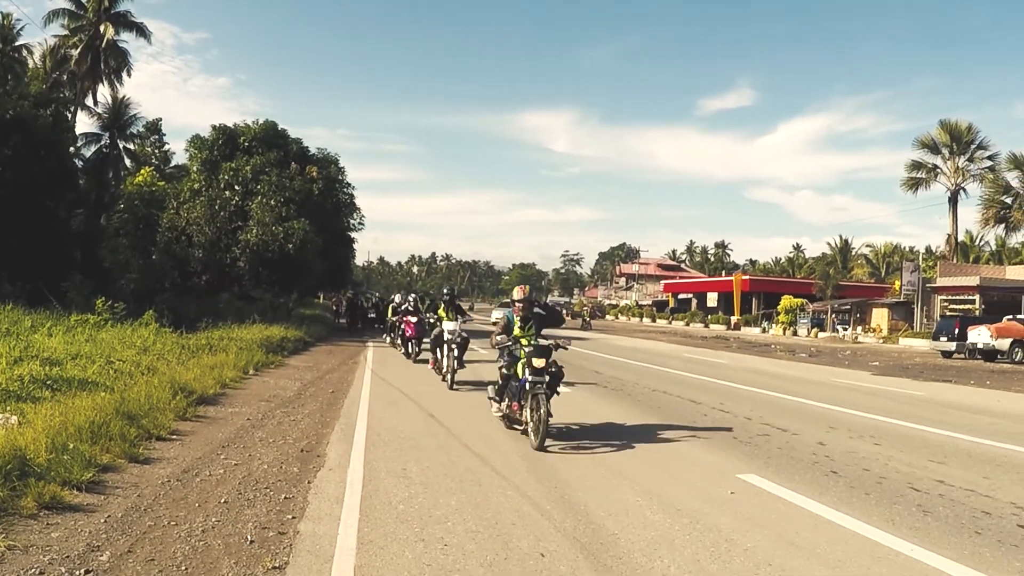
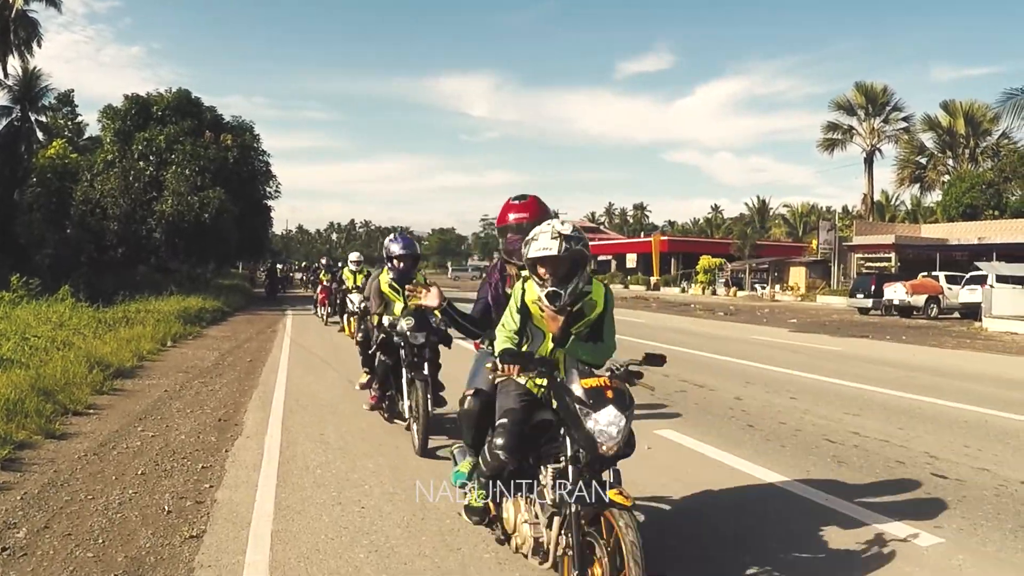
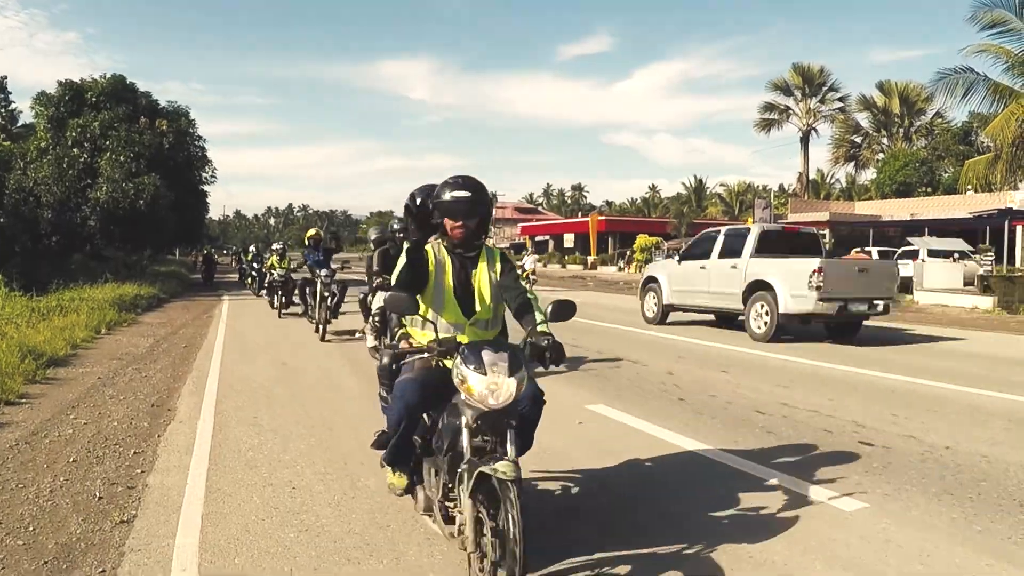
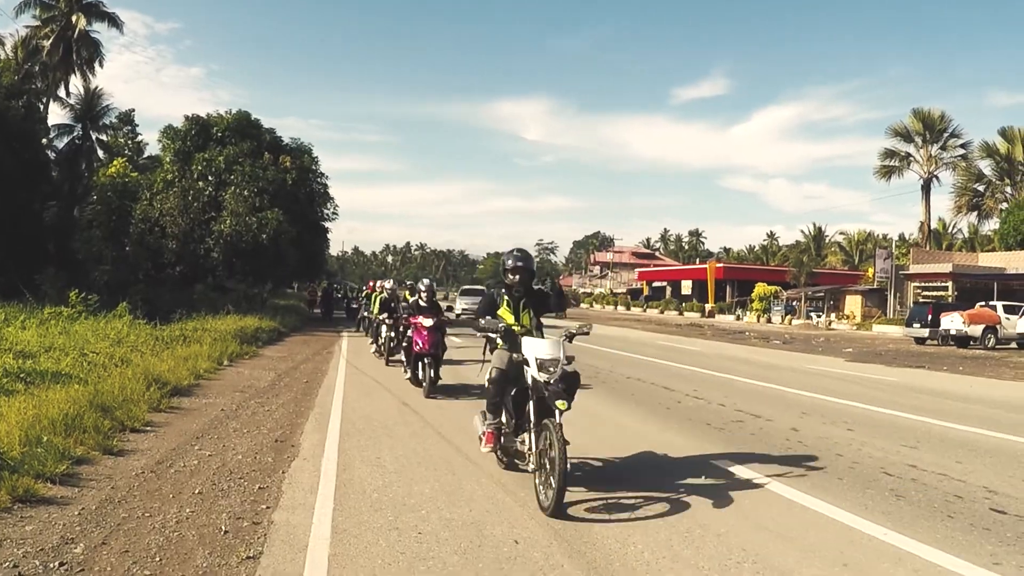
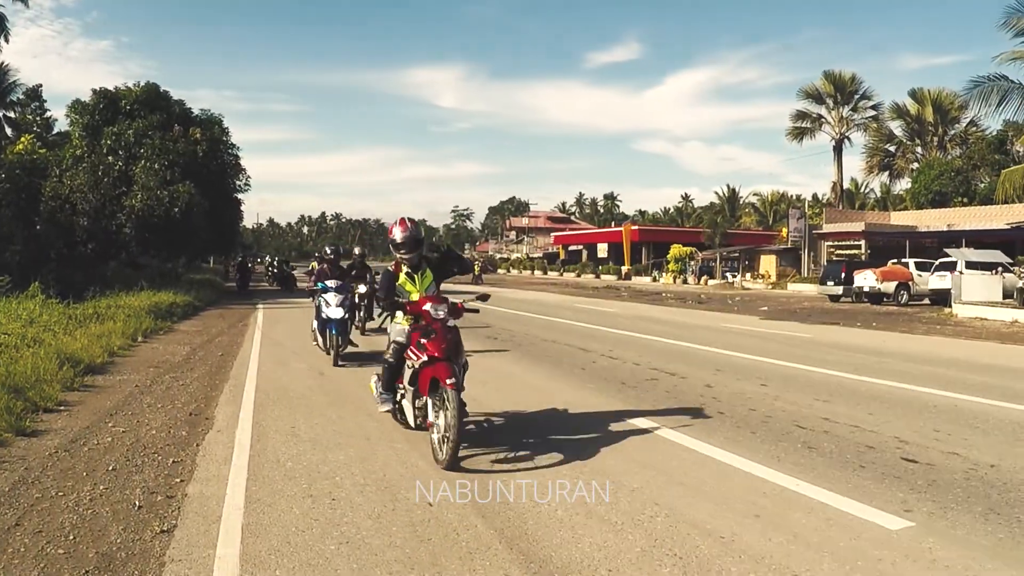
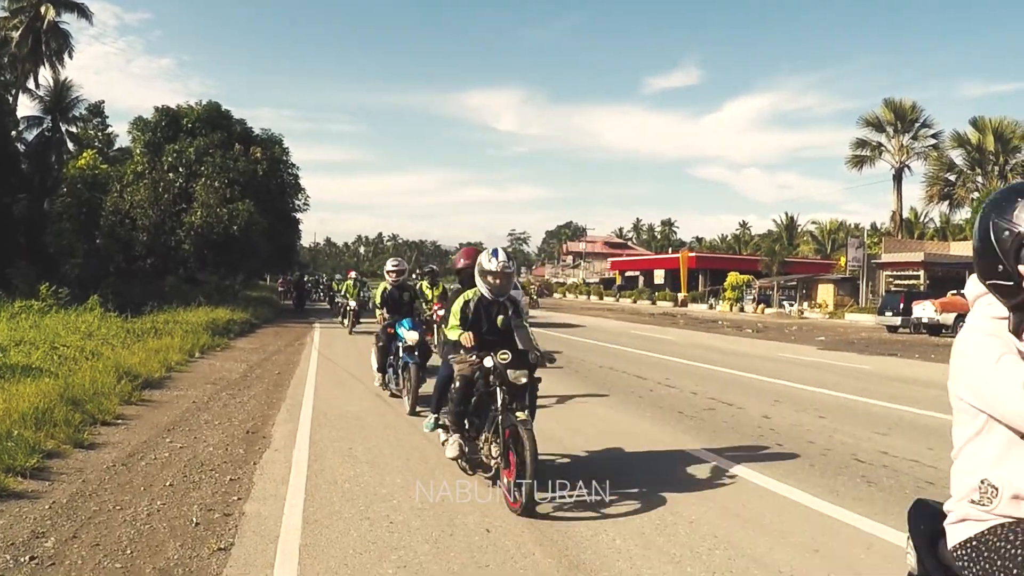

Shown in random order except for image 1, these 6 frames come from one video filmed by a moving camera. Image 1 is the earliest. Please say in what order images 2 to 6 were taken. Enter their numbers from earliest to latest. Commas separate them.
4, 6, 2, 5, 3
